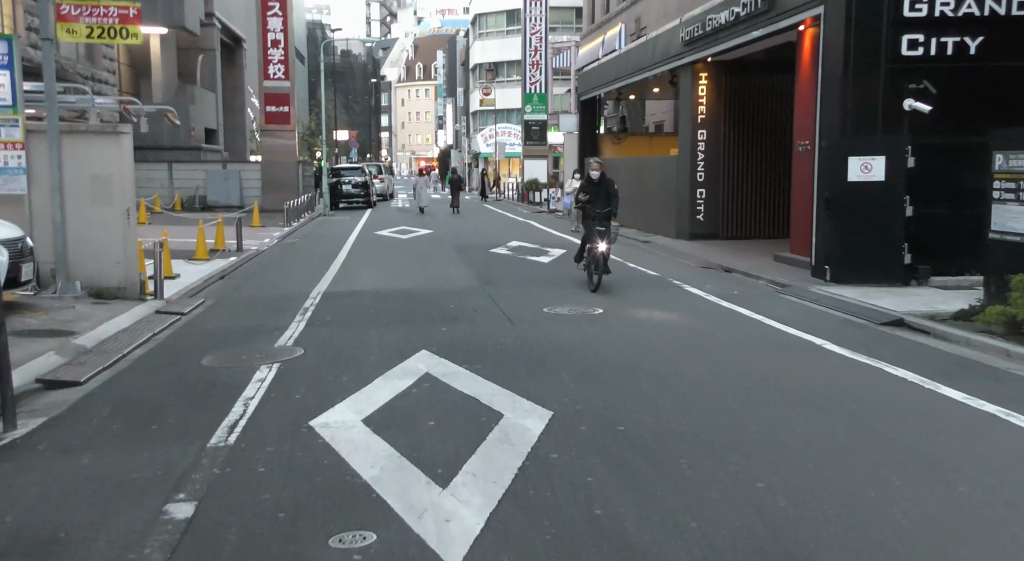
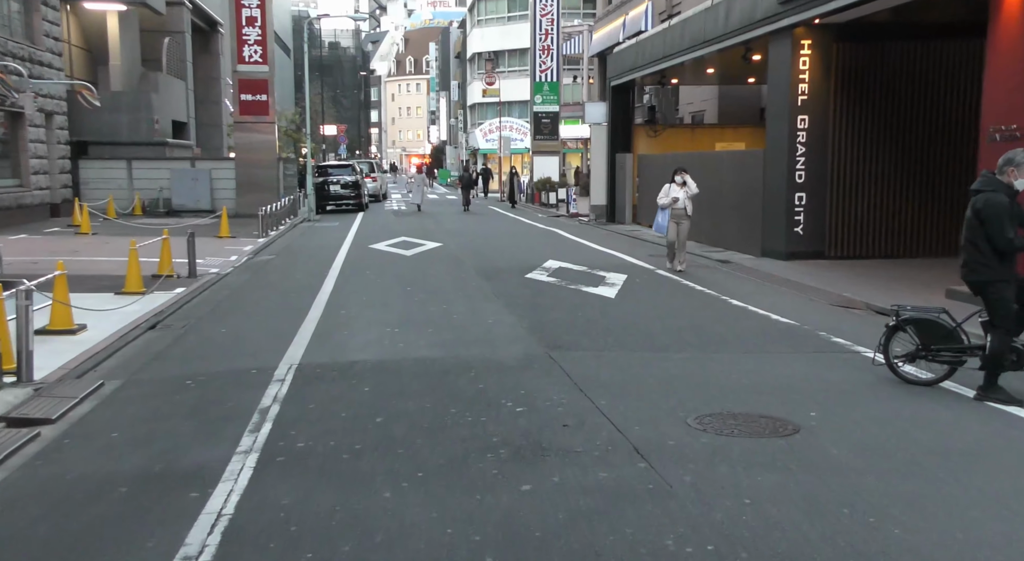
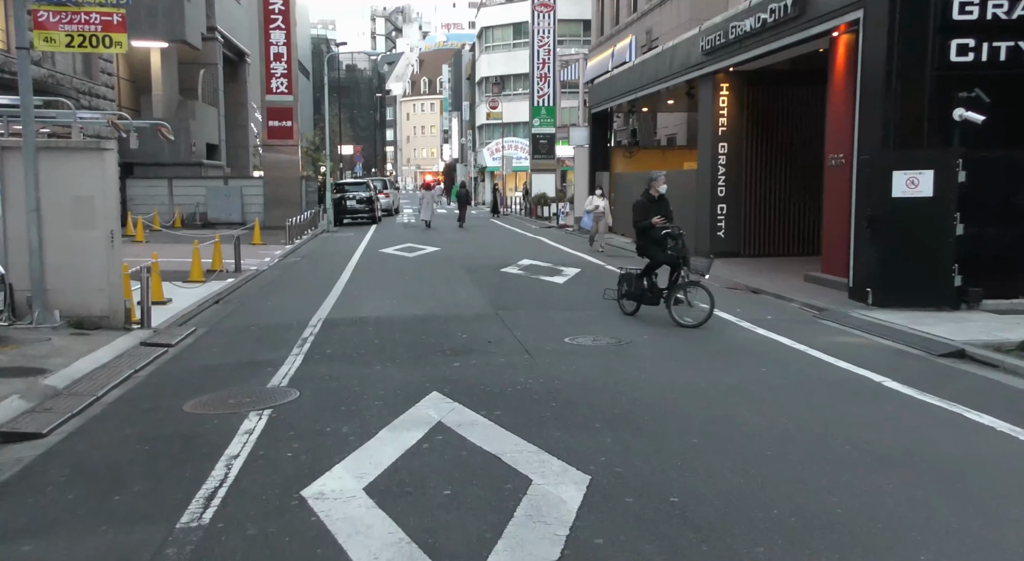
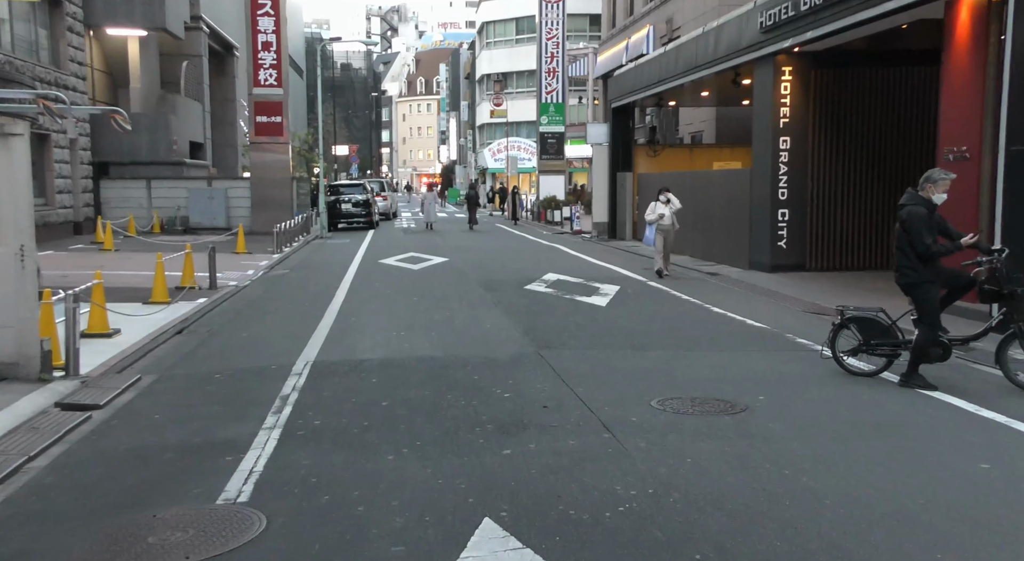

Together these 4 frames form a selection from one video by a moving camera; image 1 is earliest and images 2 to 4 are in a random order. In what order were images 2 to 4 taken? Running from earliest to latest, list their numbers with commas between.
3, 4, 2
